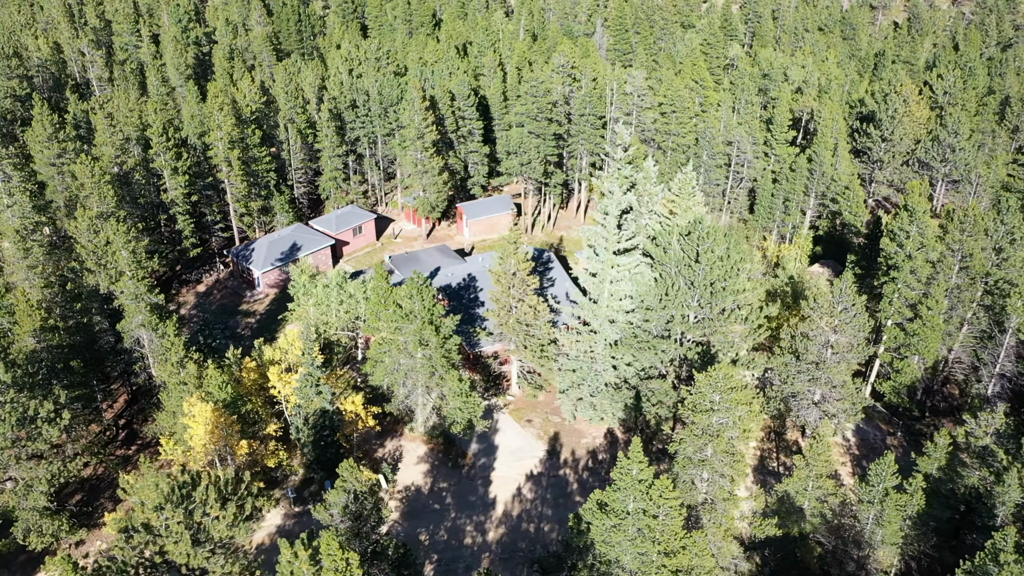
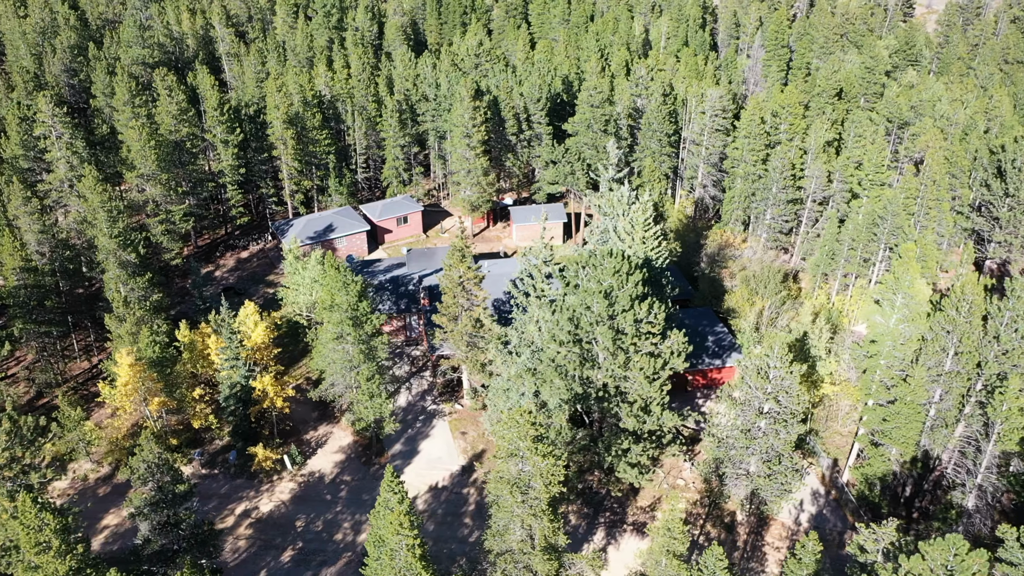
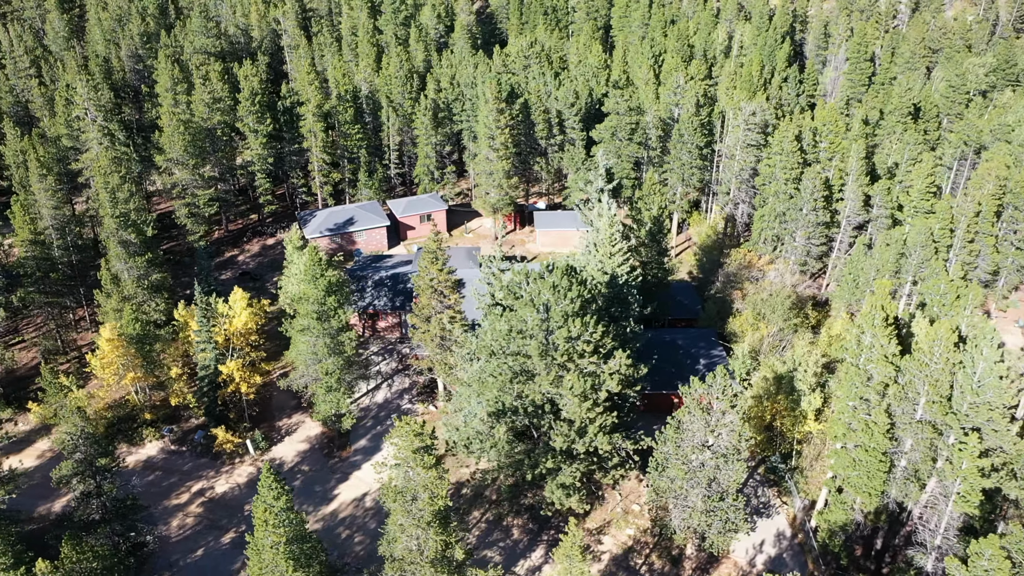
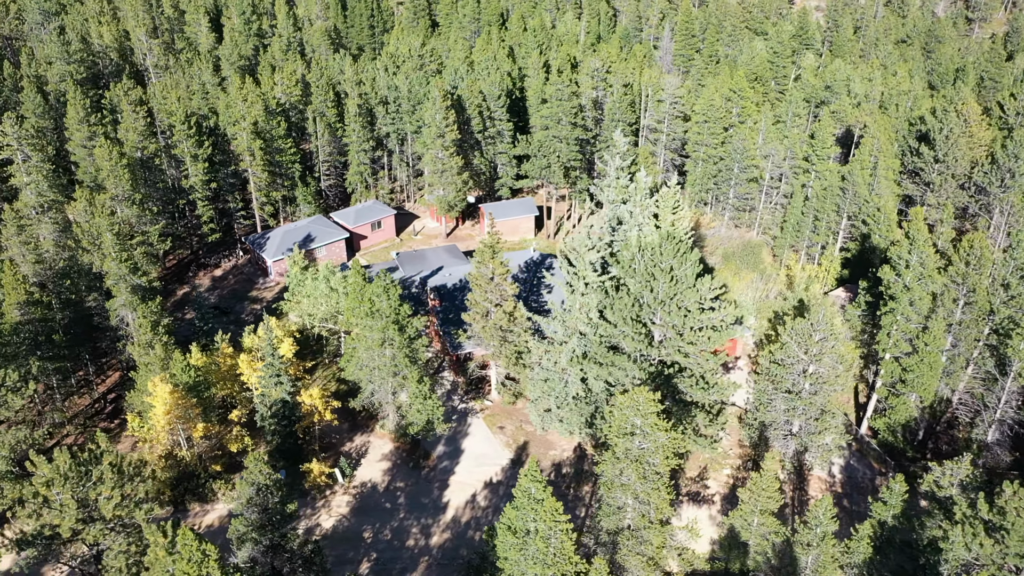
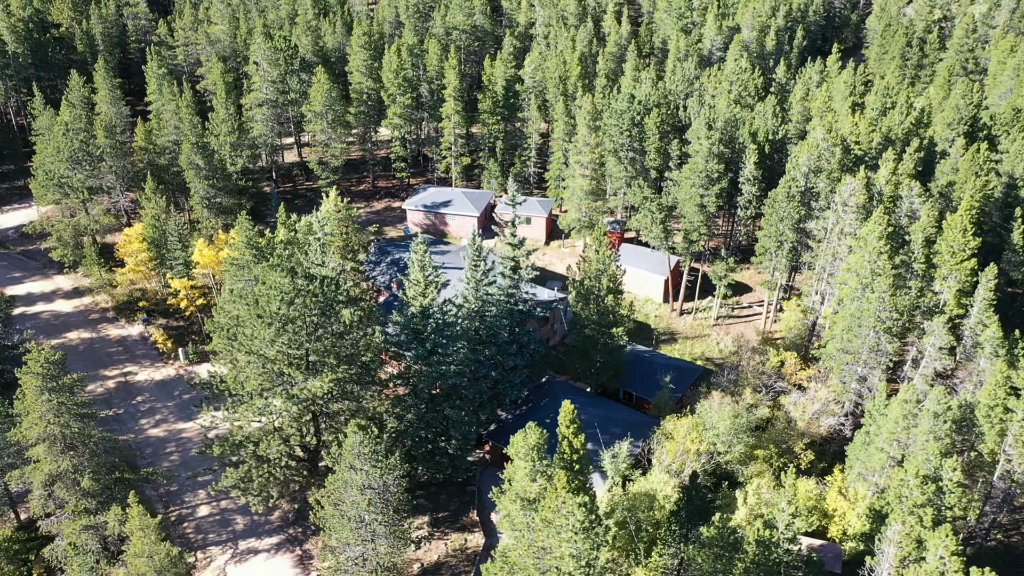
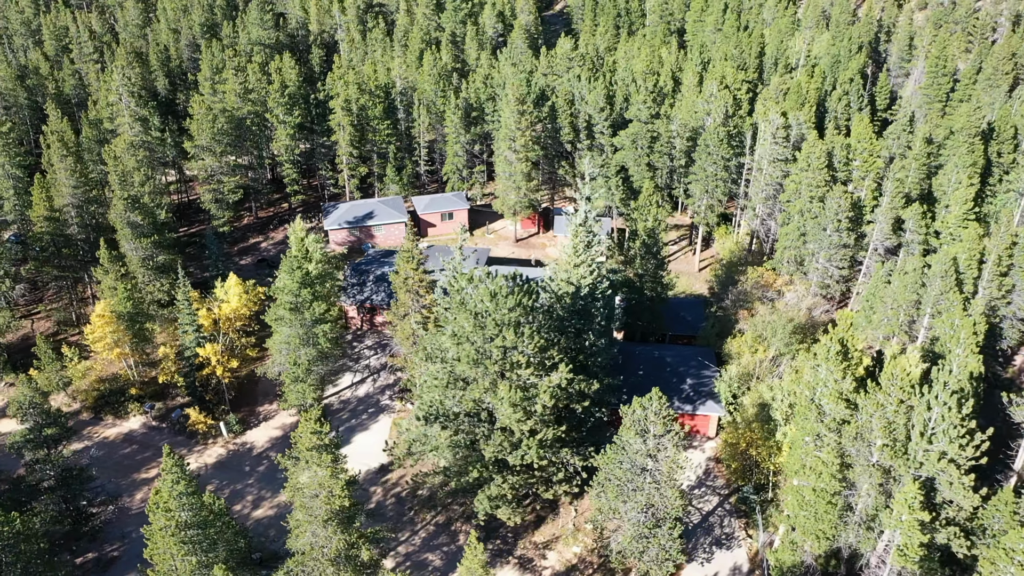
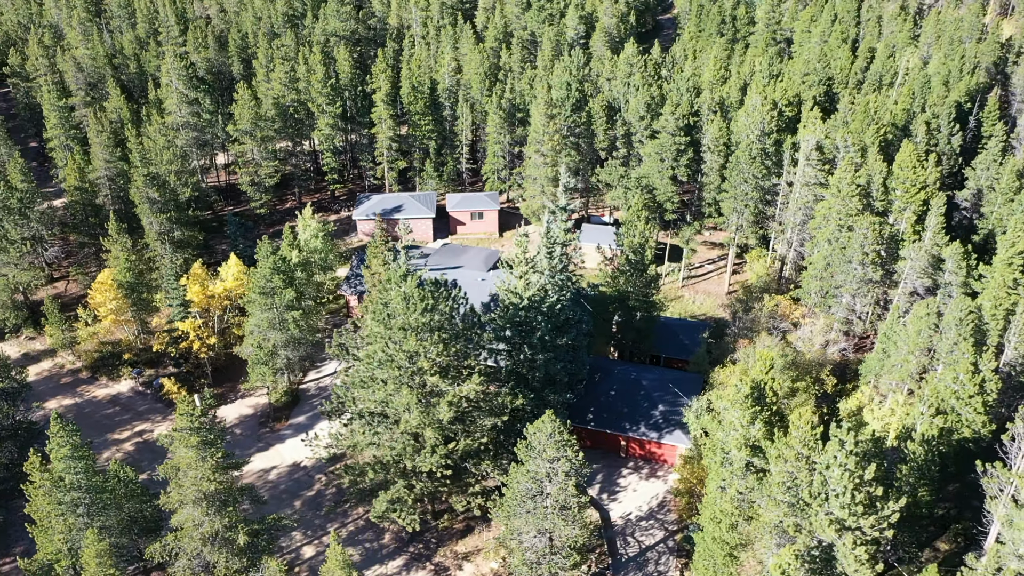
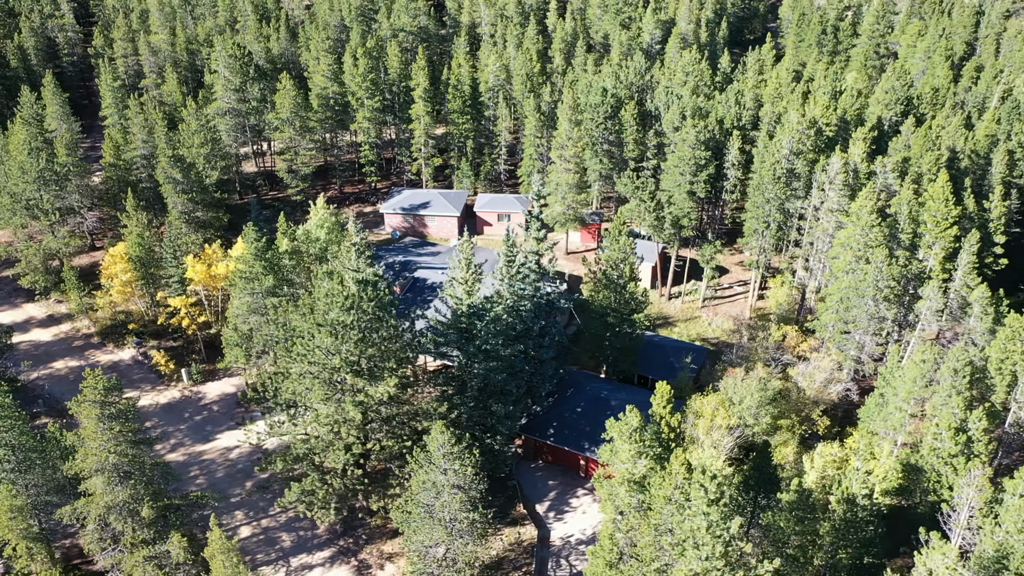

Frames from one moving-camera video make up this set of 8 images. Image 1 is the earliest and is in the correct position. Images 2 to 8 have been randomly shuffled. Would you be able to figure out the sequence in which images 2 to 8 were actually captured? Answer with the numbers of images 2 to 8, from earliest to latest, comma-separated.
4, 2, 3, 6, 7, 8, 5
